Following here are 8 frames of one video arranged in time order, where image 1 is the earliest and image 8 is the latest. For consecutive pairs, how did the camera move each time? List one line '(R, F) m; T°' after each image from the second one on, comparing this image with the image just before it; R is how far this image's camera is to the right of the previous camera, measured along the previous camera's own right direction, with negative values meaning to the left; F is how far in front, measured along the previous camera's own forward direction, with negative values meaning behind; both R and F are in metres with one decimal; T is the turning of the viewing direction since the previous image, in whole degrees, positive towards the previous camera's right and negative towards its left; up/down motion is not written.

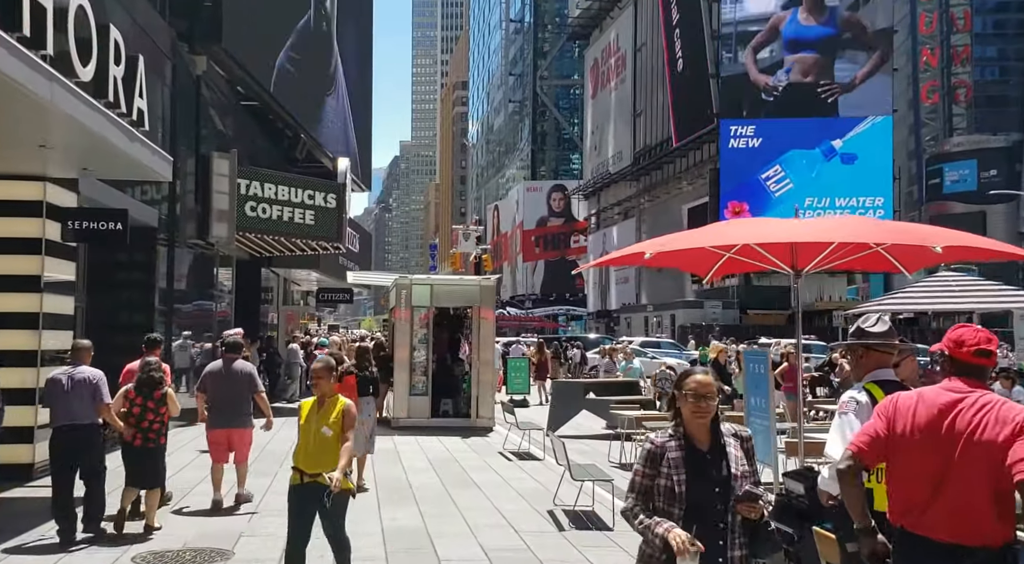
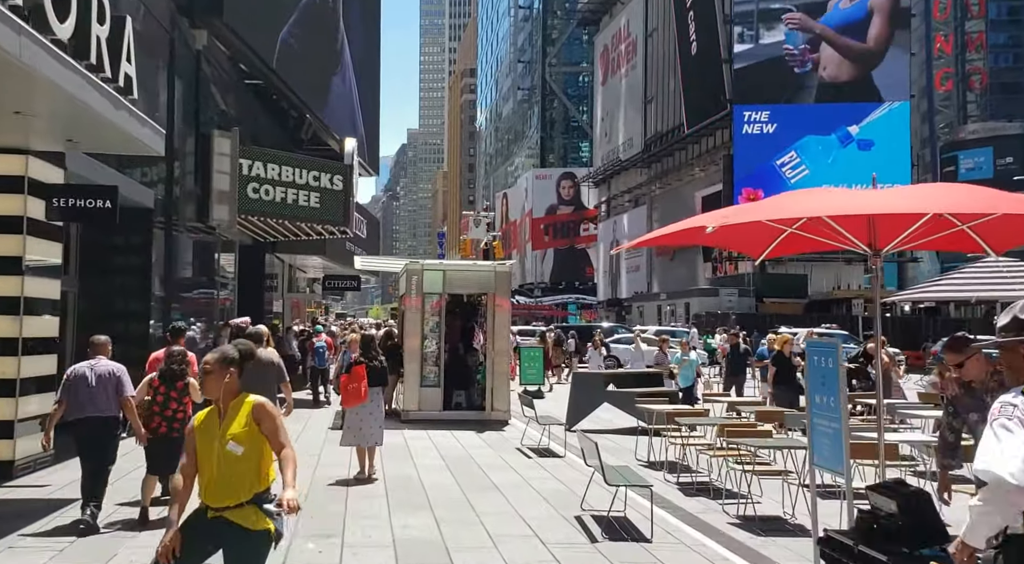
(-0.2, +1.1) m; 0°
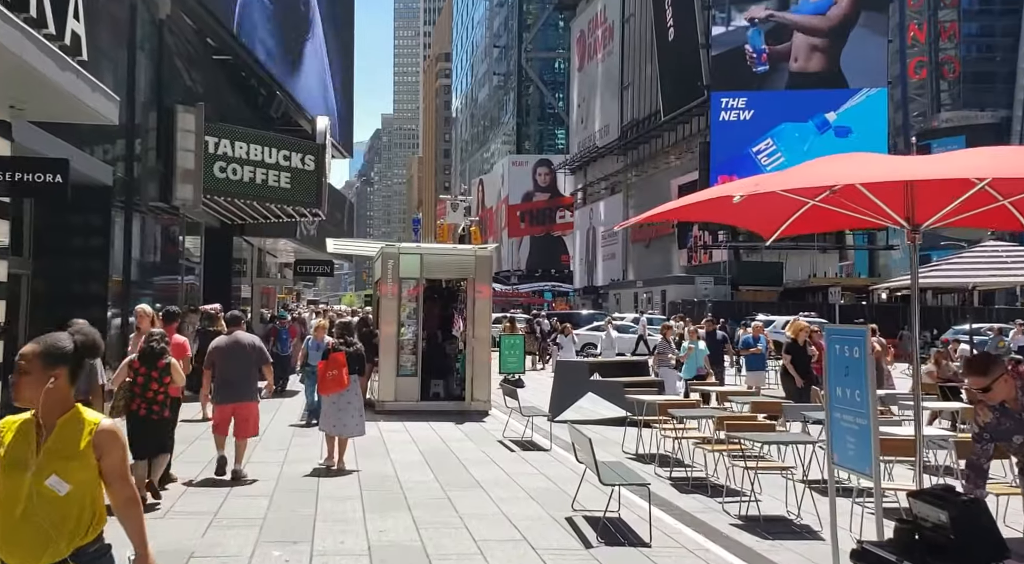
(-0.1, +0.8) m; +1°
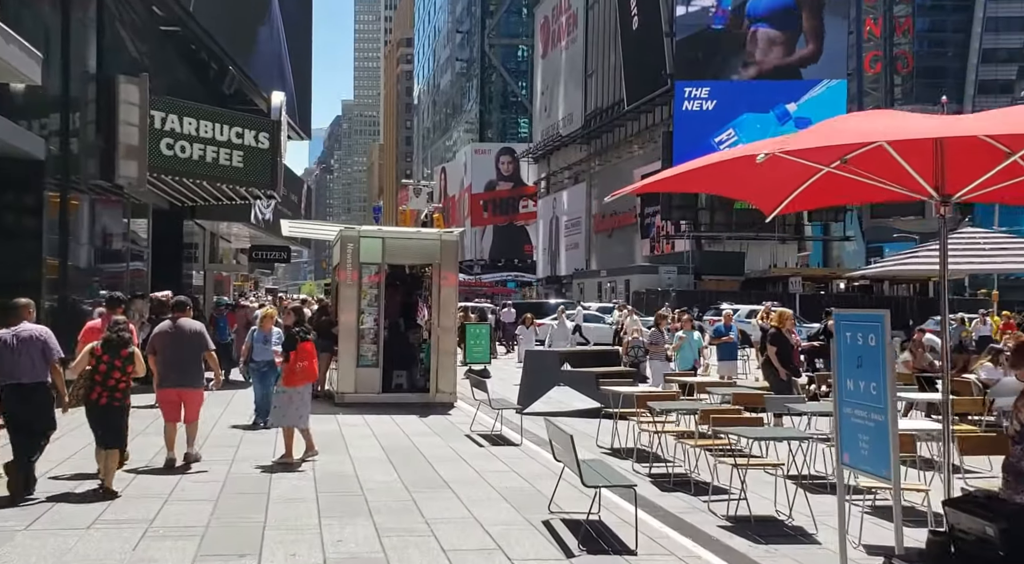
(-0.1, +0.9) m; +2°
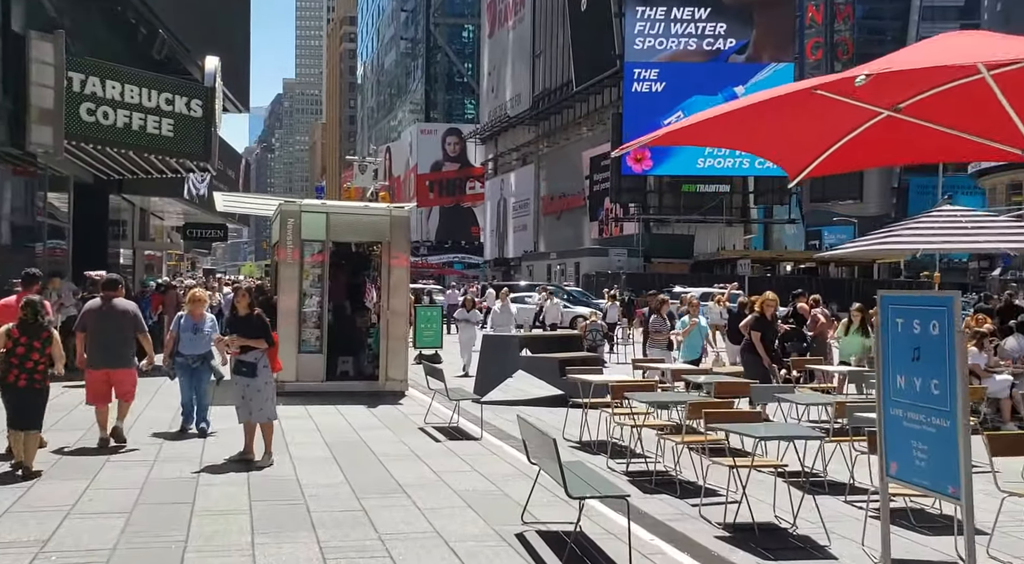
(-0.2, +1.2) m; +3°
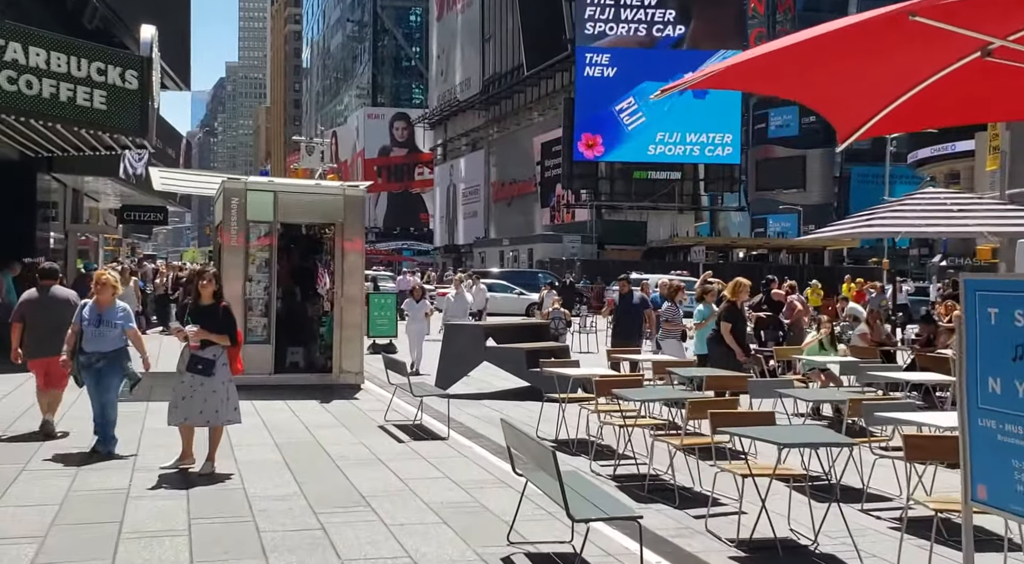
(-0.2, +1.1) m; +3°
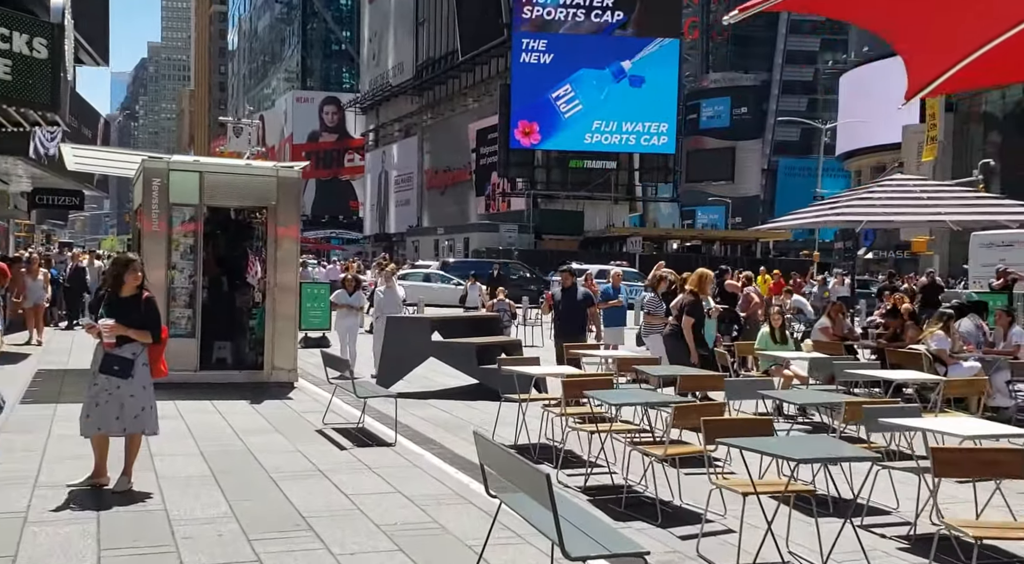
(-0.2, +1.0) m; +4°
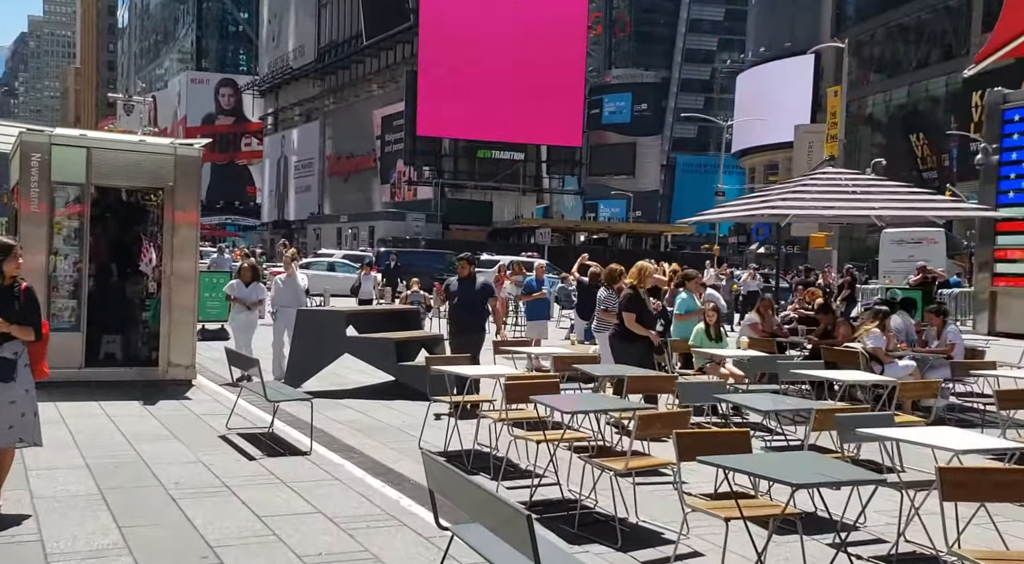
(-0.3, +0.9) m; +6°
